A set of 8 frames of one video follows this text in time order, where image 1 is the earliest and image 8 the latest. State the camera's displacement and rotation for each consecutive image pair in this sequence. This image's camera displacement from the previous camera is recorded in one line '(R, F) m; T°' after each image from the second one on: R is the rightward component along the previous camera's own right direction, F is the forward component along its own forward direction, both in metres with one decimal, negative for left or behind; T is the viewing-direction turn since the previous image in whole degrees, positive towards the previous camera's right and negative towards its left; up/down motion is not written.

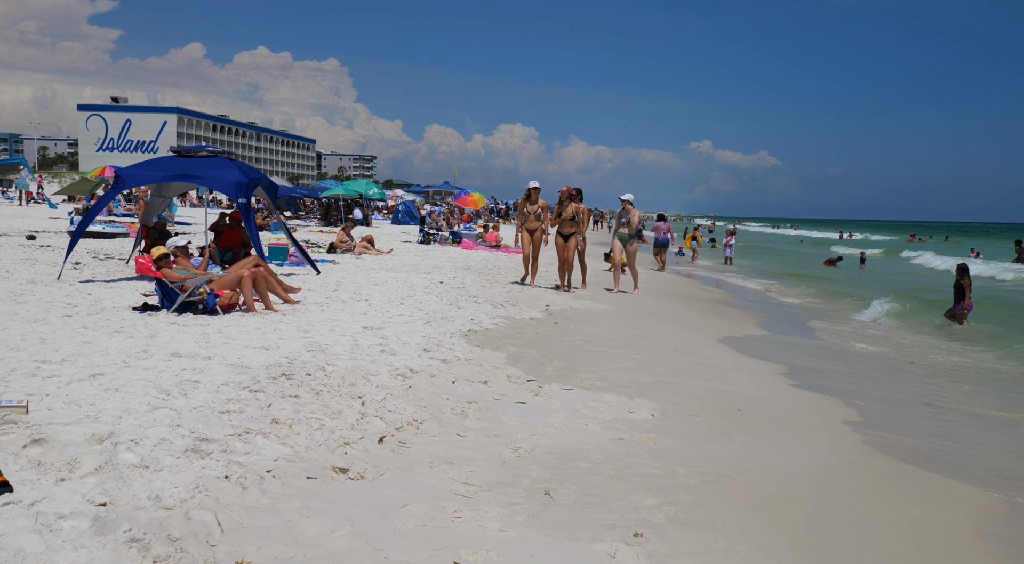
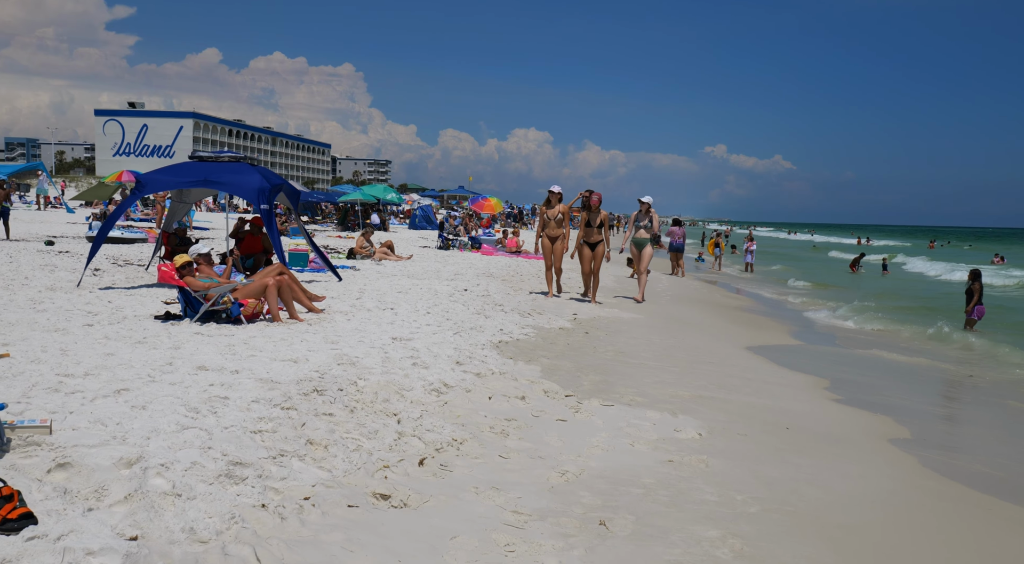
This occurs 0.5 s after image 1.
(-0.2, +0.2) m; -1°
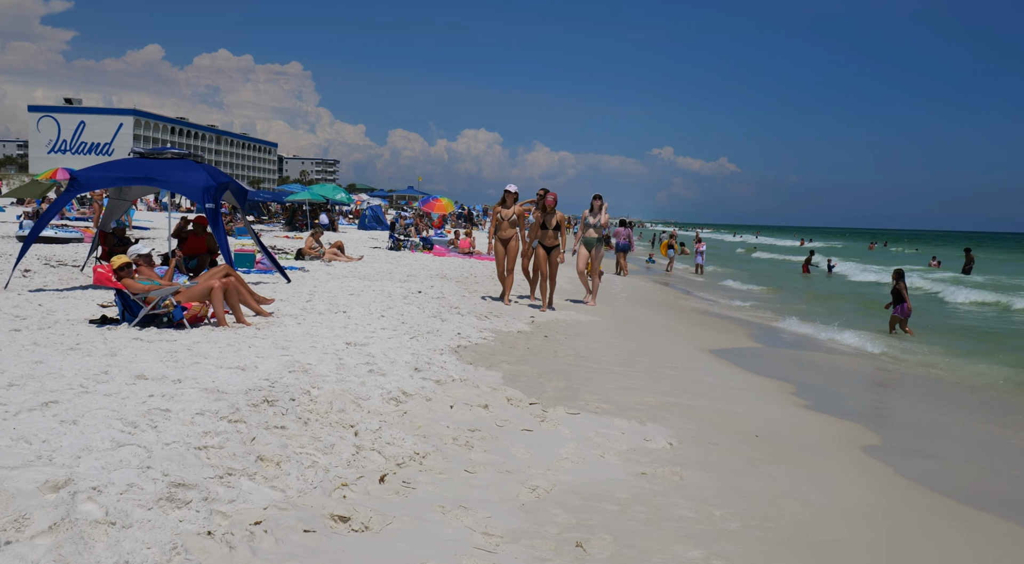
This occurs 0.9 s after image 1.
(-0.1, +0.2) m; +4°
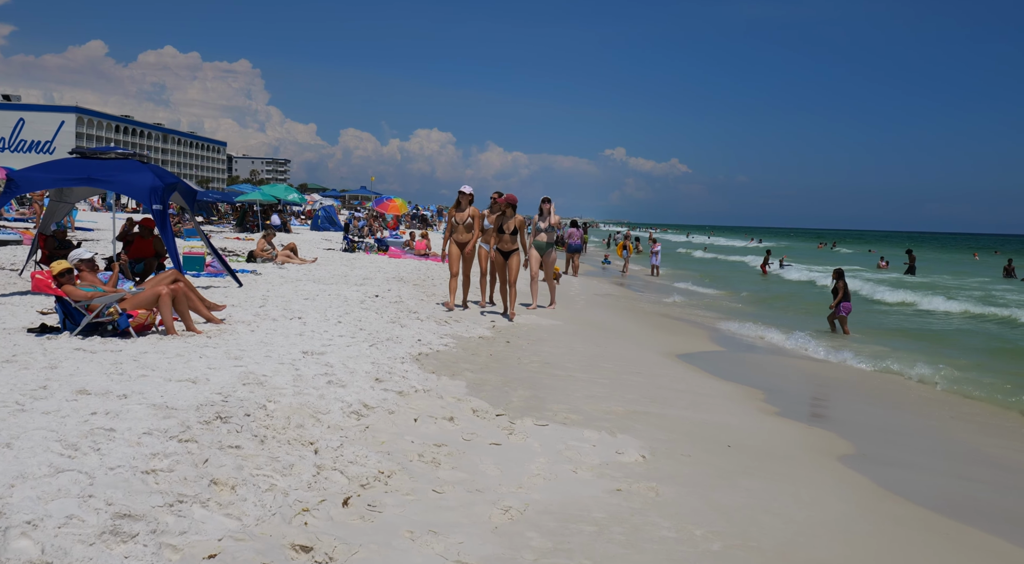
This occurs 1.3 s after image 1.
(-0.1, +0.1) m; +4°
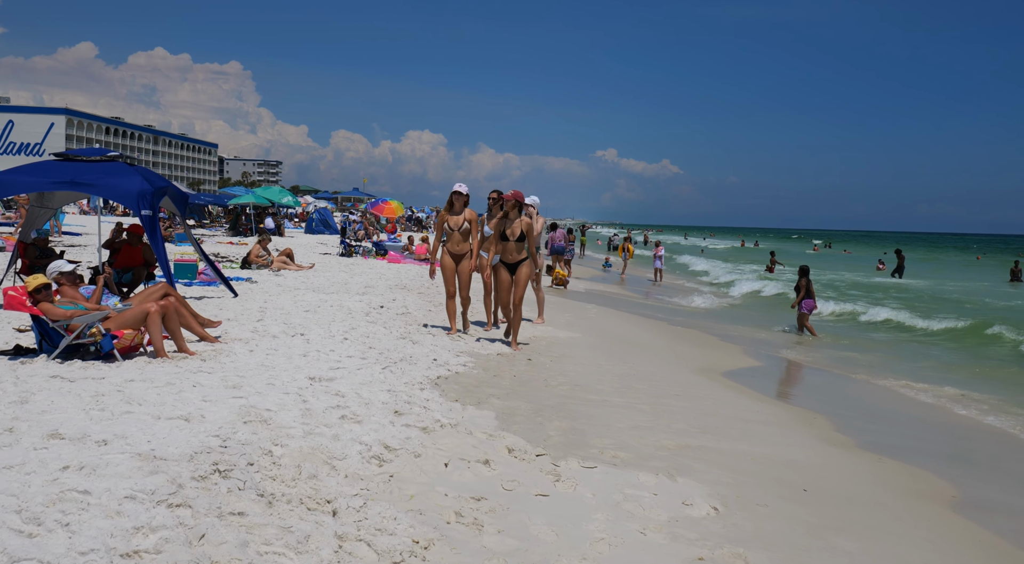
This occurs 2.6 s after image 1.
(-0.3, +0.7) m; +1°
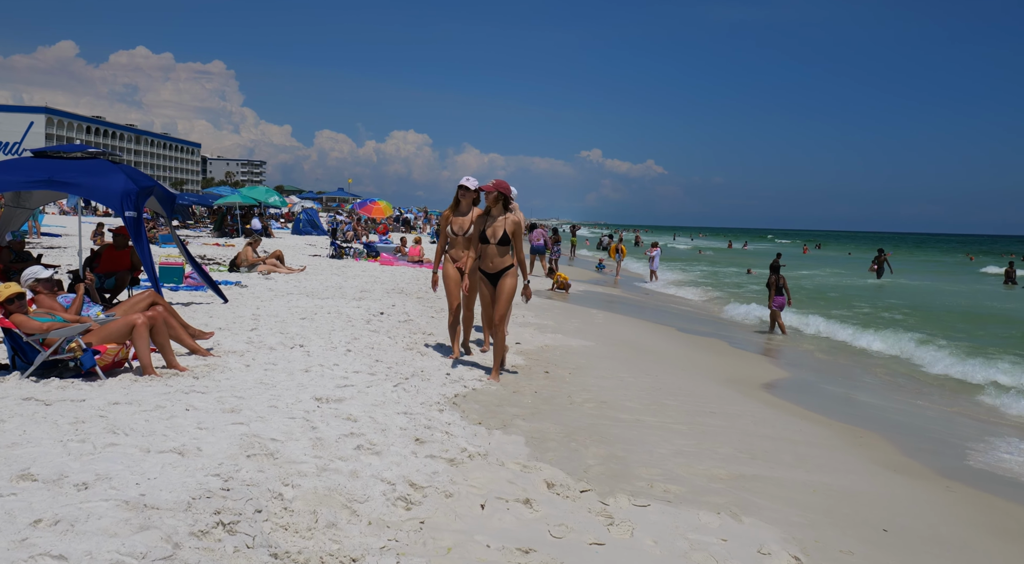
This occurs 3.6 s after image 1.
(-0.3, +0.5) m; +1°
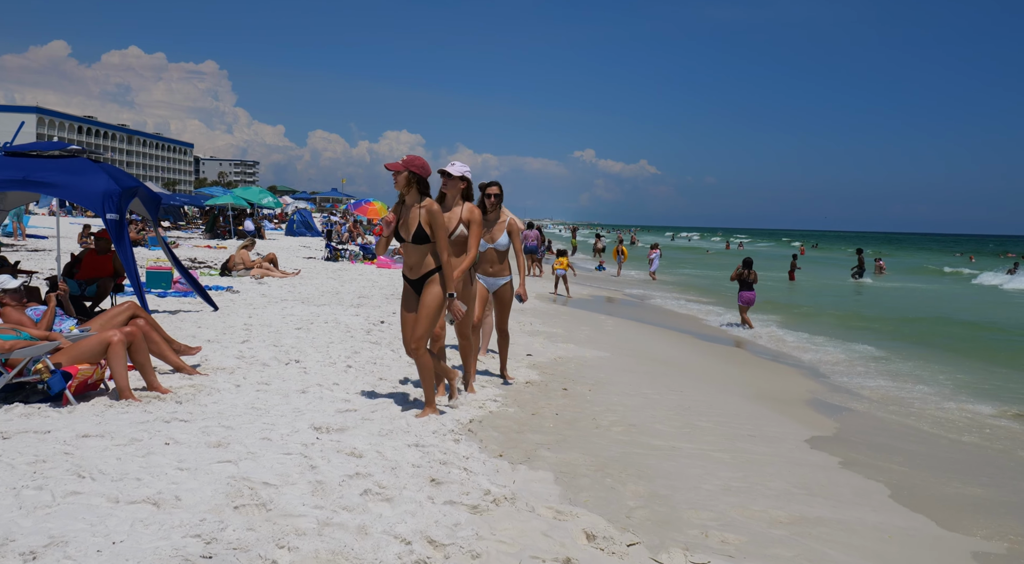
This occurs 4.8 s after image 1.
(-0.2, +0.6) m; +1°
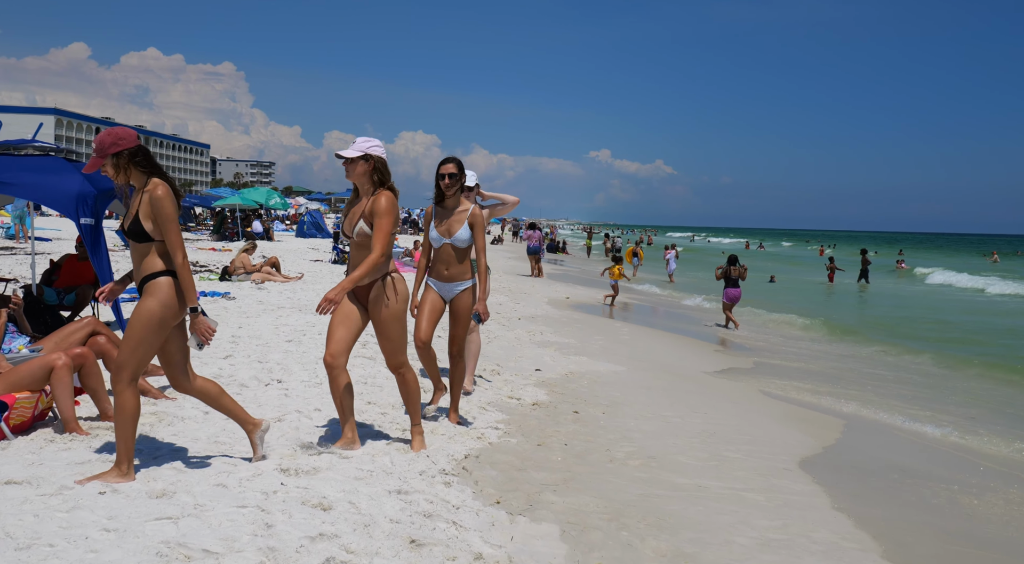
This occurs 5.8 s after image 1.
(+0.1, +0.6) m; -1°
